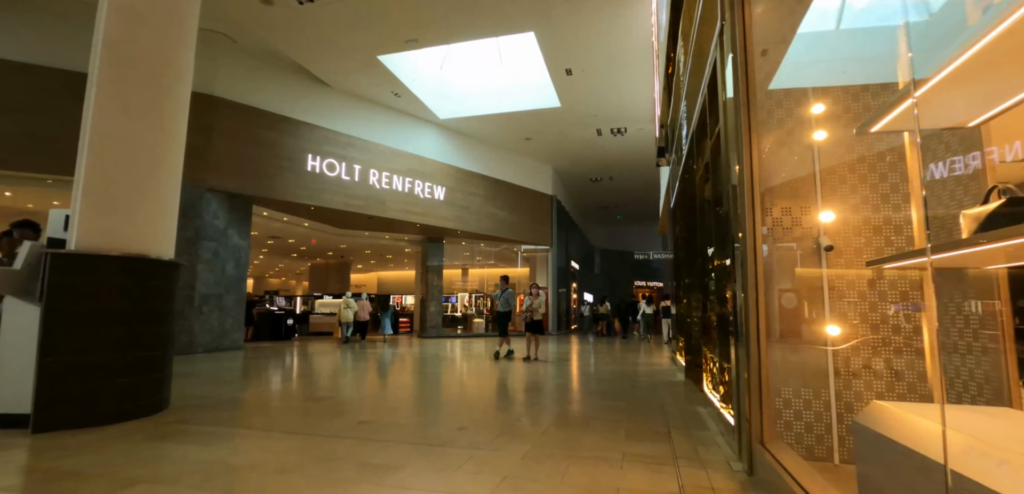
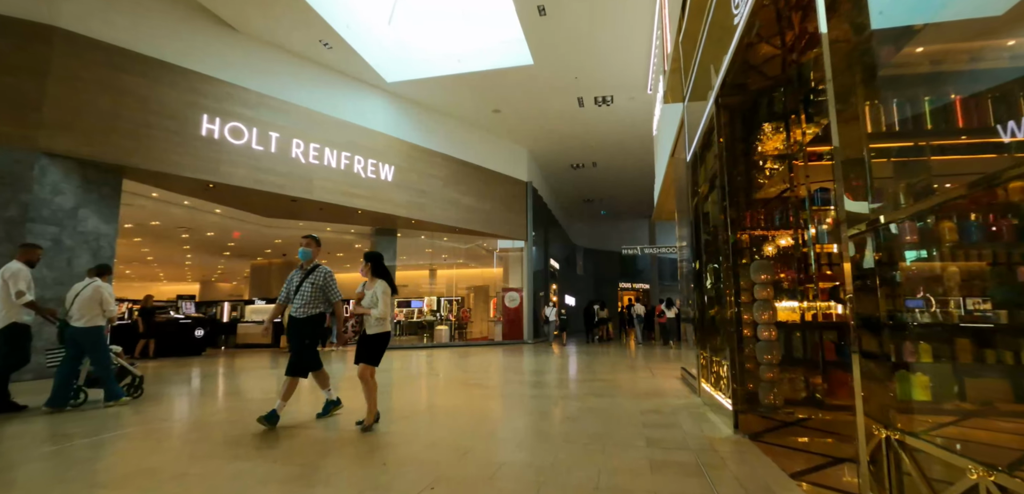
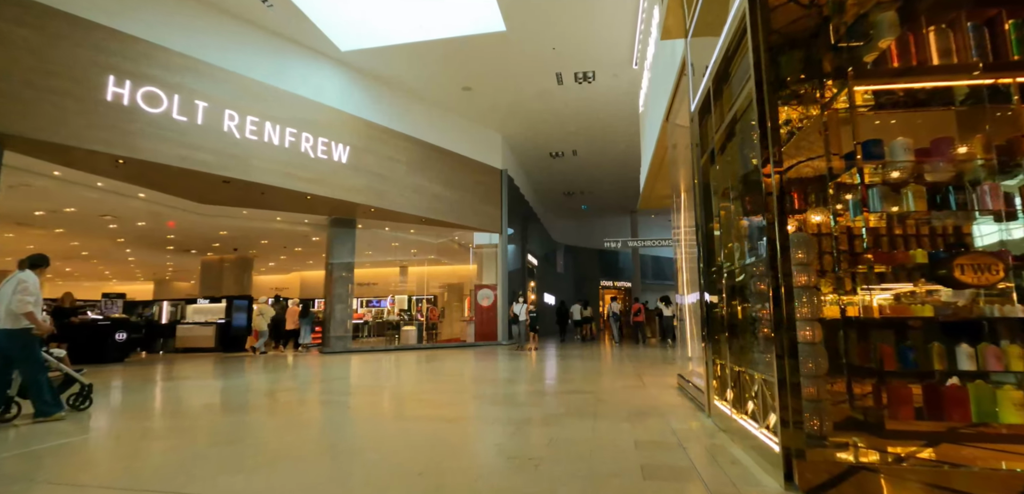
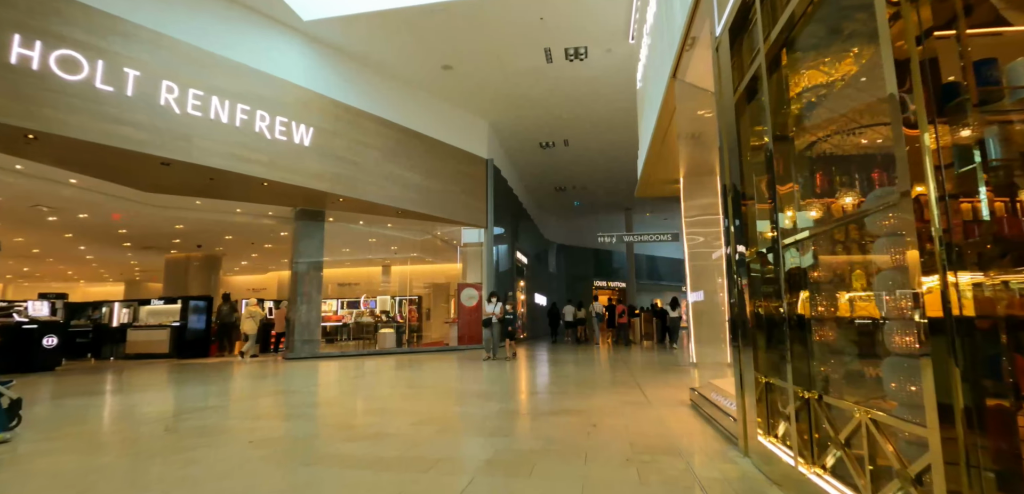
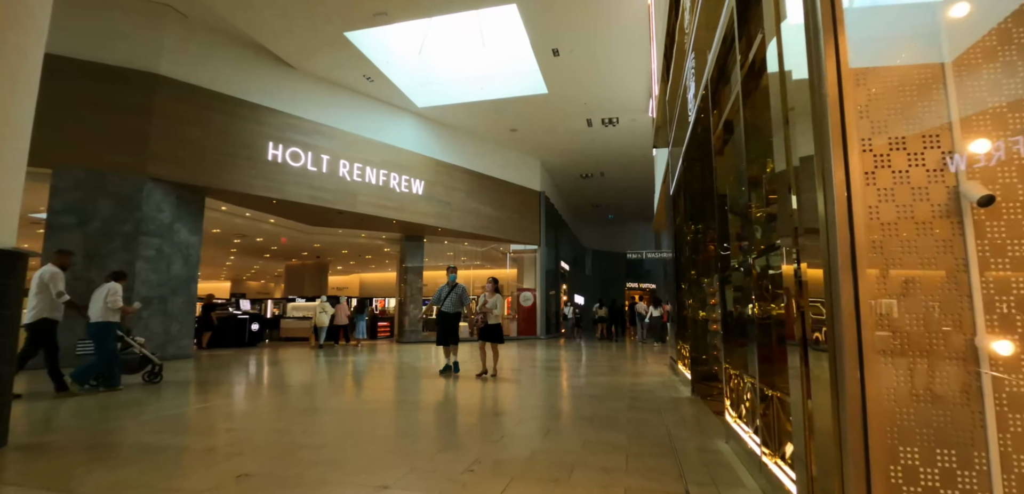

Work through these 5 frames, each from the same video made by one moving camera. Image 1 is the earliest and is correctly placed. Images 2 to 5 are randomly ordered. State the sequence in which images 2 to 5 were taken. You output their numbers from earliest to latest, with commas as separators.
5, 2, 3, 4
